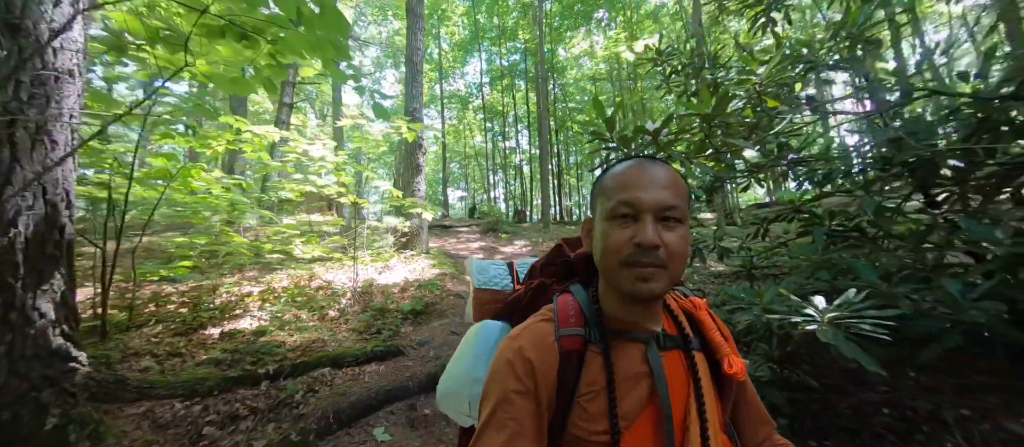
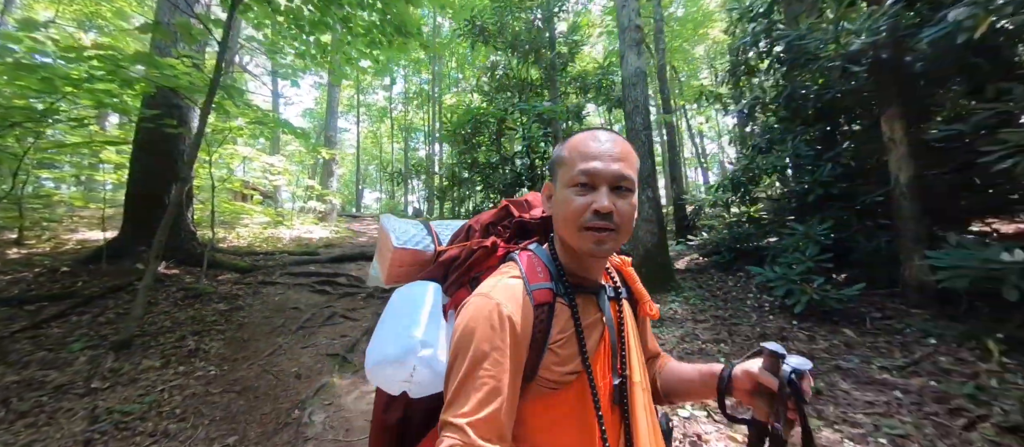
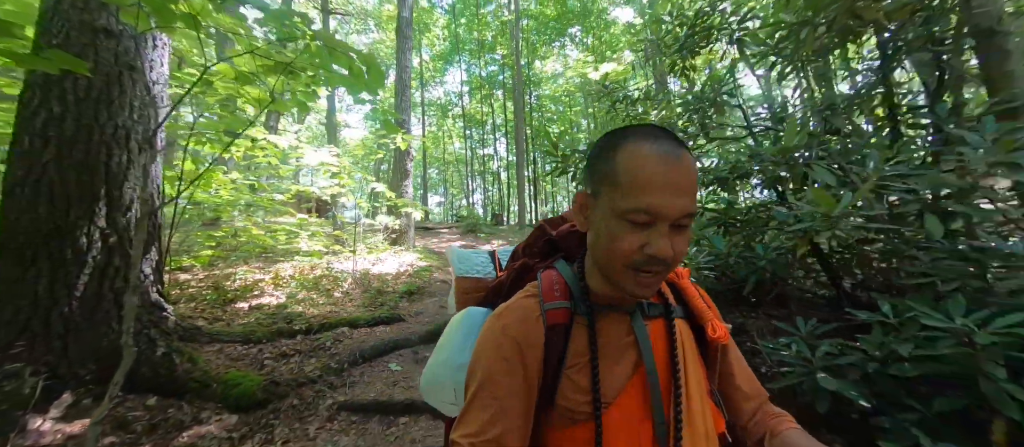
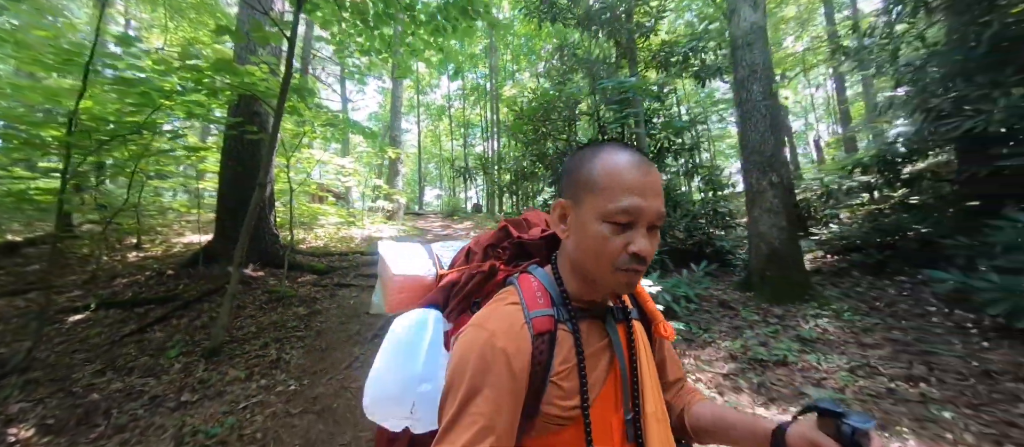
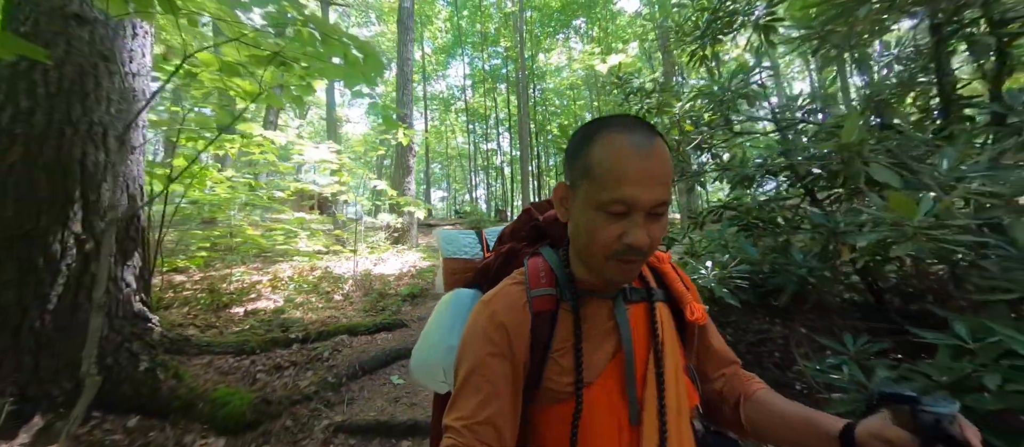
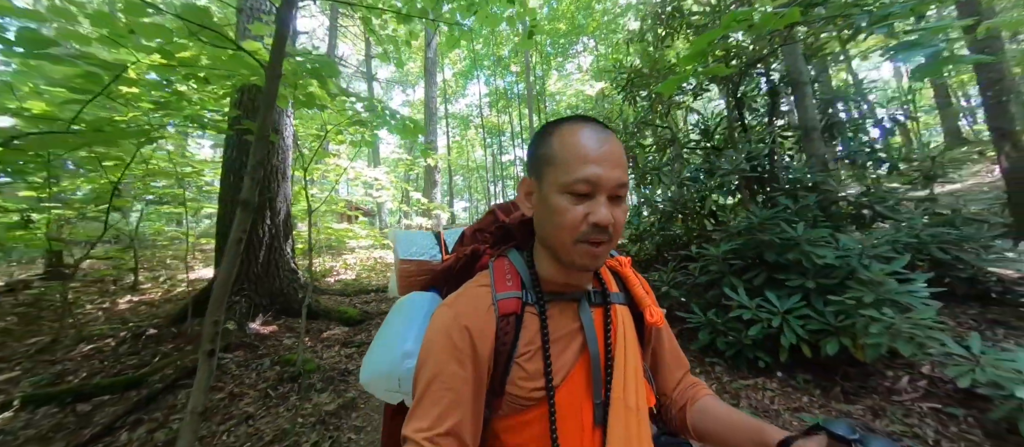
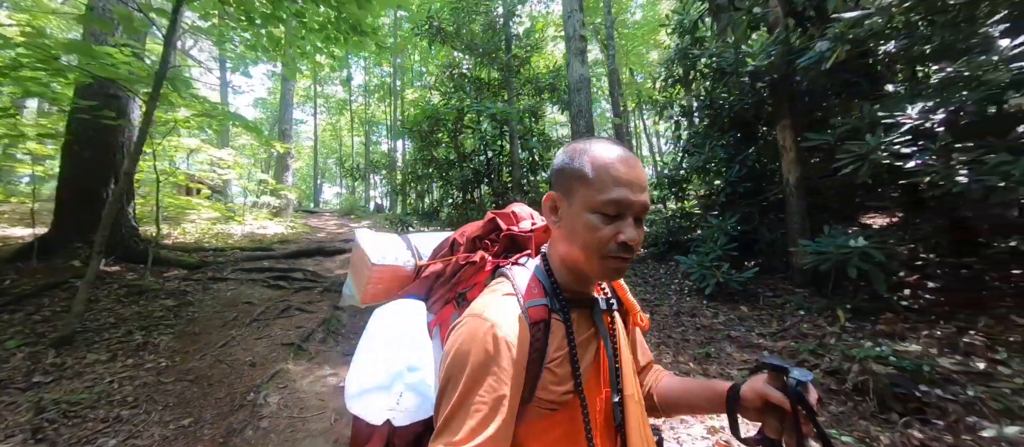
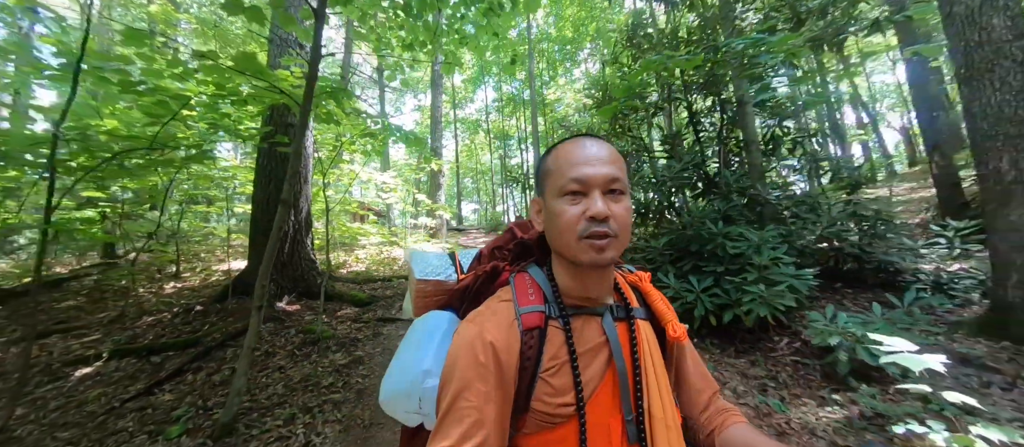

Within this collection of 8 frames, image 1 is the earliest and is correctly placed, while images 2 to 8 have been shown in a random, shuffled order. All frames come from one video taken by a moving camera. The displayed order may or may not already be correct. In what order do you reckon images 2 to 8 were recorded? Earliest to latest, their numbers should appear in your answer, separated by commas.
5, 3, 6, 8, 4, 2, 7
